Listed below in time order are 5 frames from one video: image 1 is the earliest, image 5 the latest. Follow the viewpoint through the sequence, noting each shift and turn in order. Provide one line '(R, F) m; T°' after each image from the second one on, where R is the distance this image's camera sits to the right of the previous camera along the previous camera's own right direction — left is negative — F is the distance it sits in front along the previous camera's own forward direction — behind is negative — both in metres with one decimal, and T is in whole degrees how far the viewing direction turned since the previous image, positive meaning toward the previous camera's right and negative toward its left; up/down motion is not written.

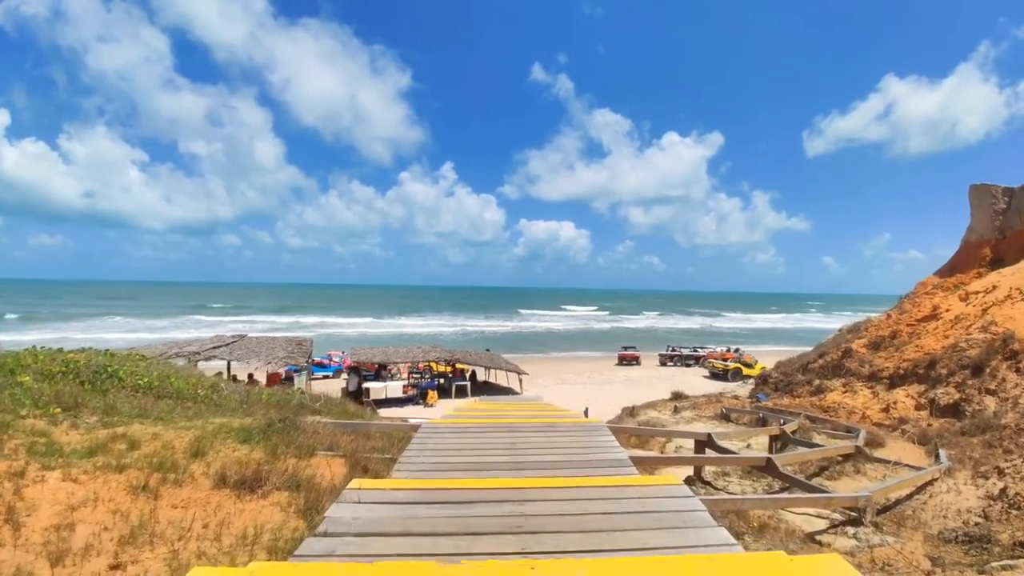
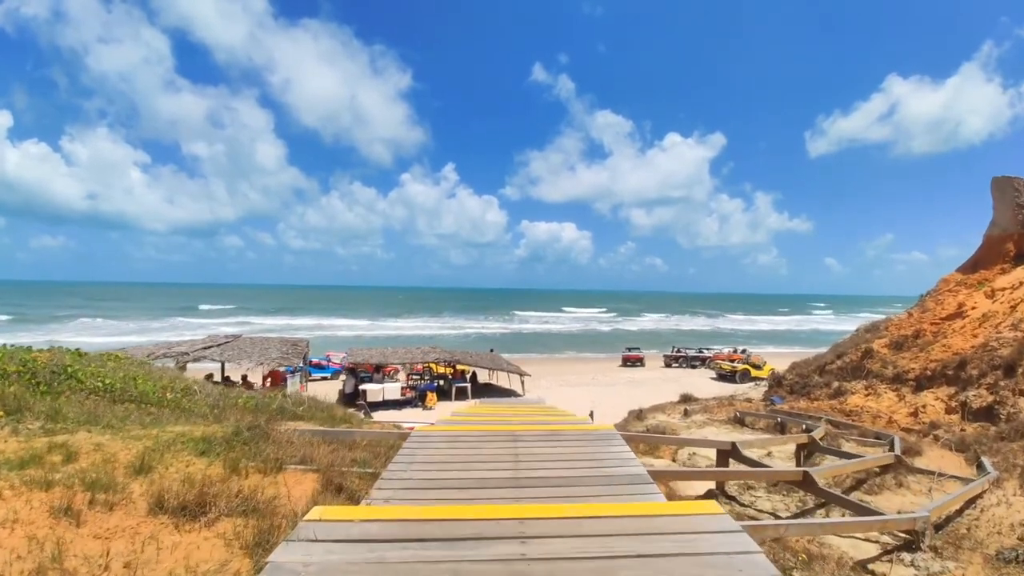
(0.0, +0.7) m; 0°
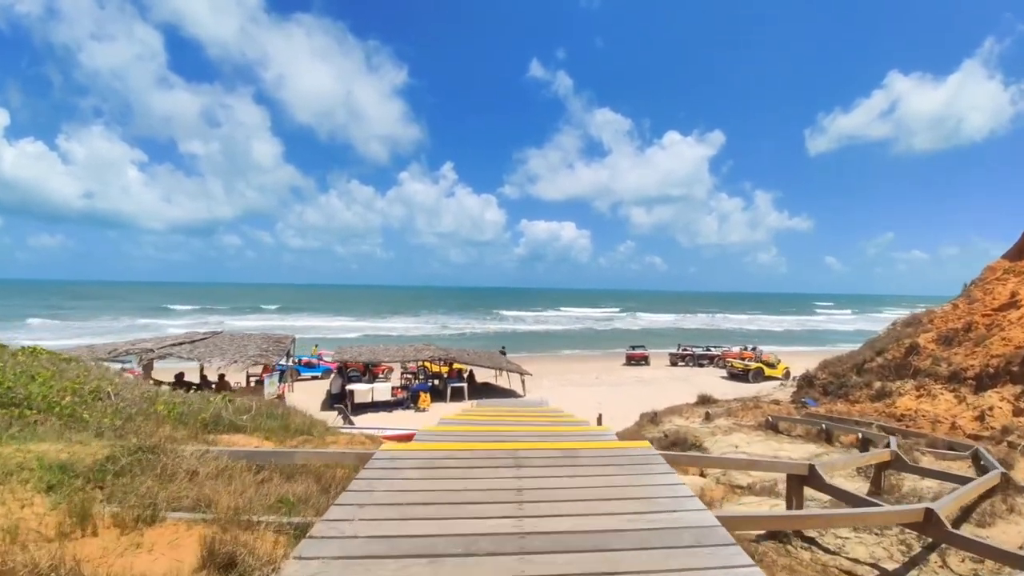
(0.0, +1.5) m; 0°
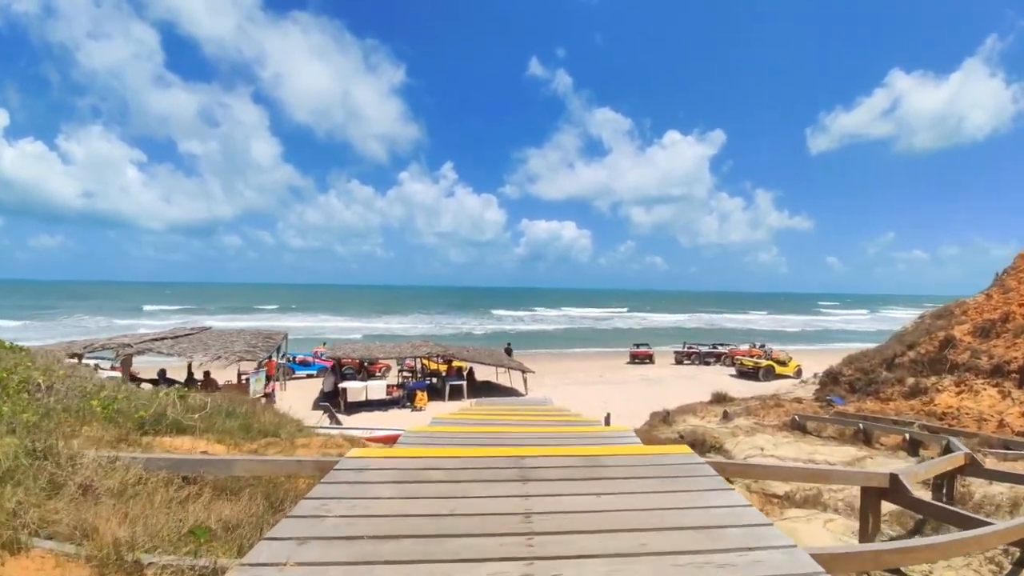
(0.0, +0.9) m; 0°
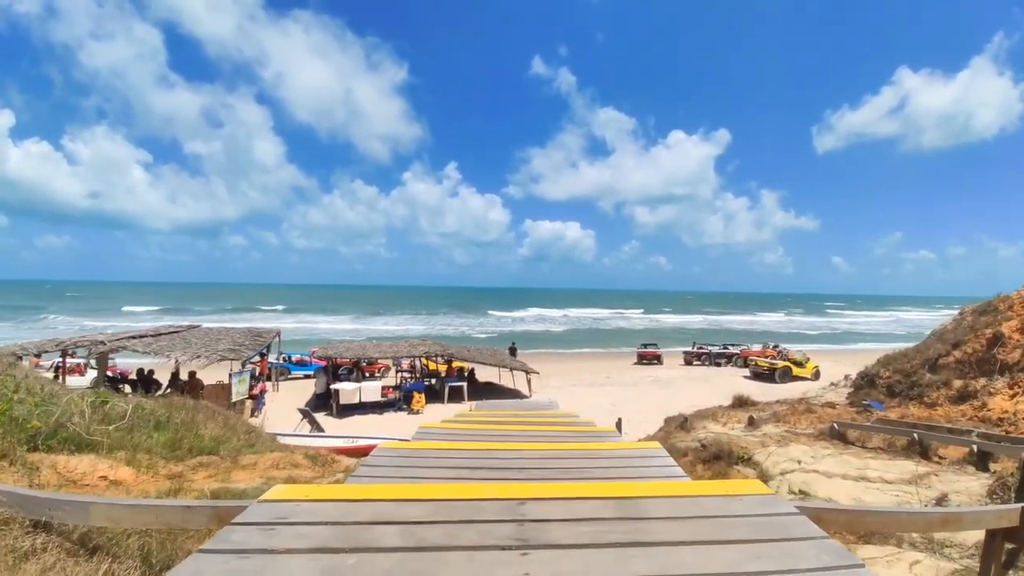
(0.0, +1.1) m; 0°
